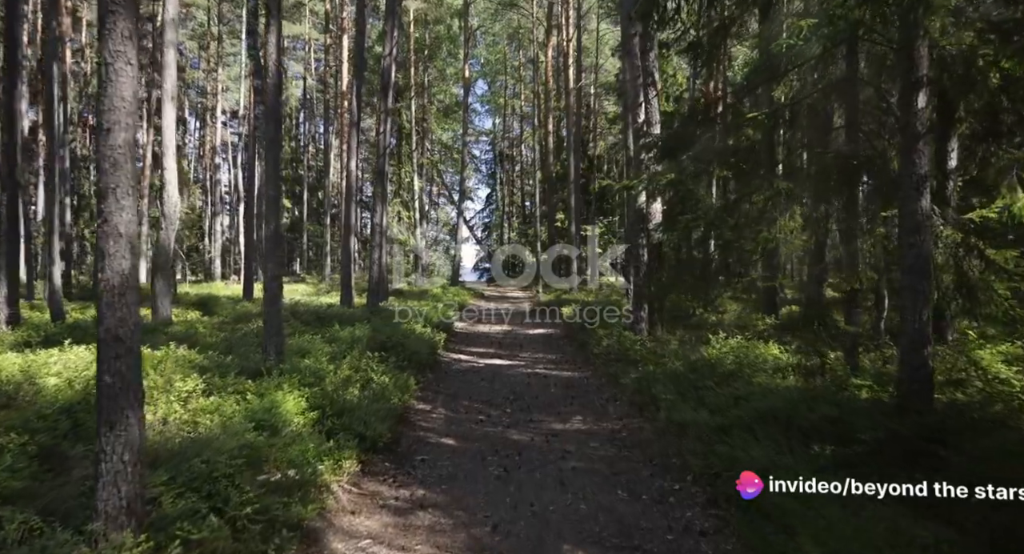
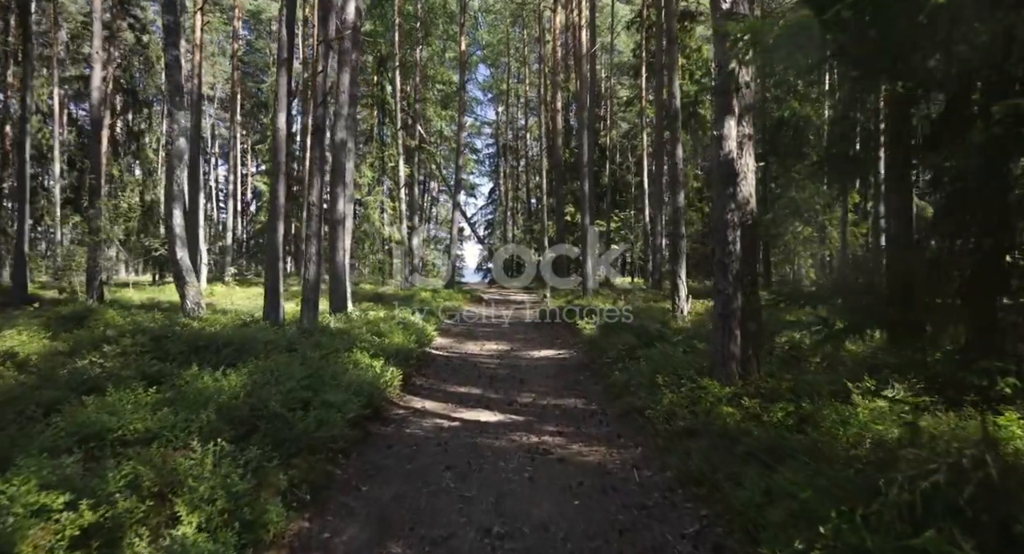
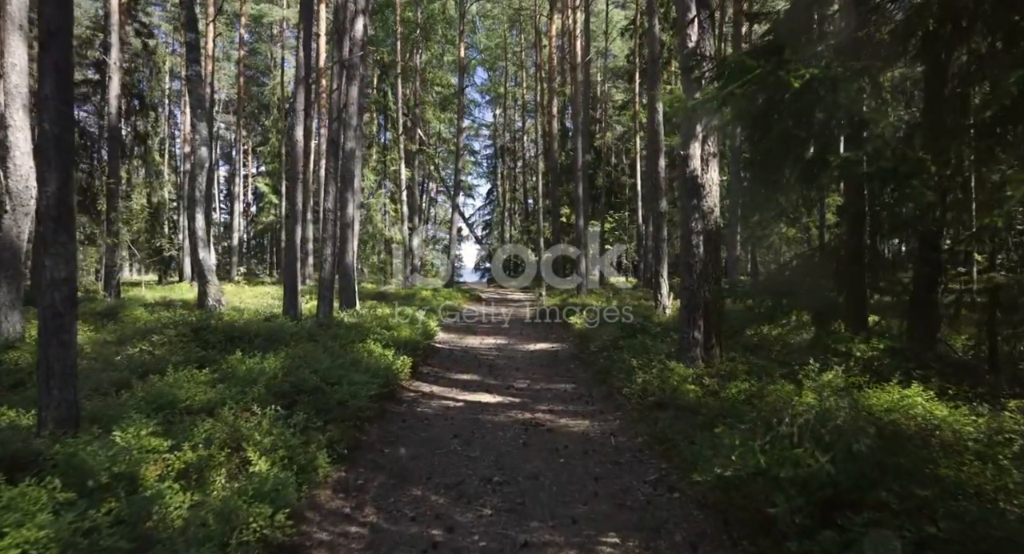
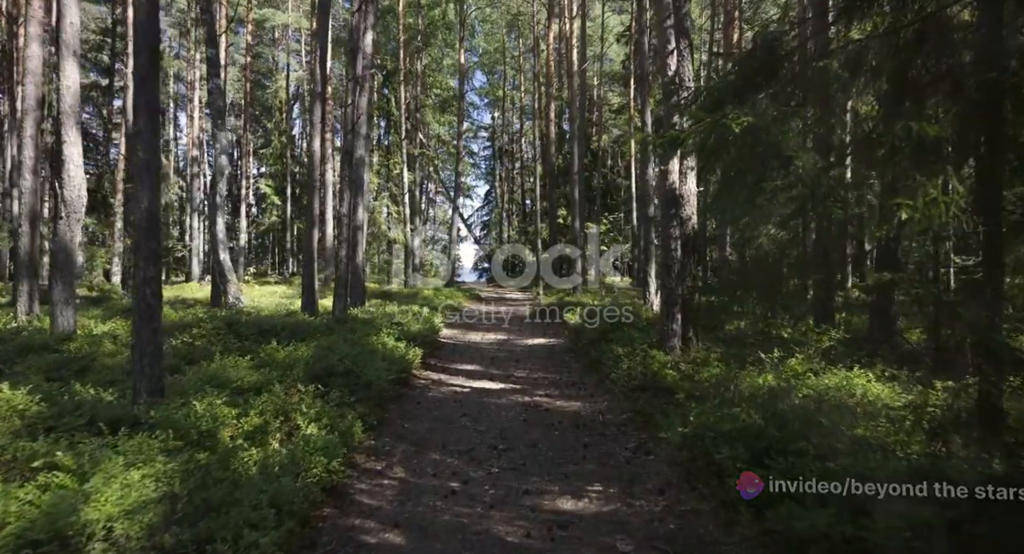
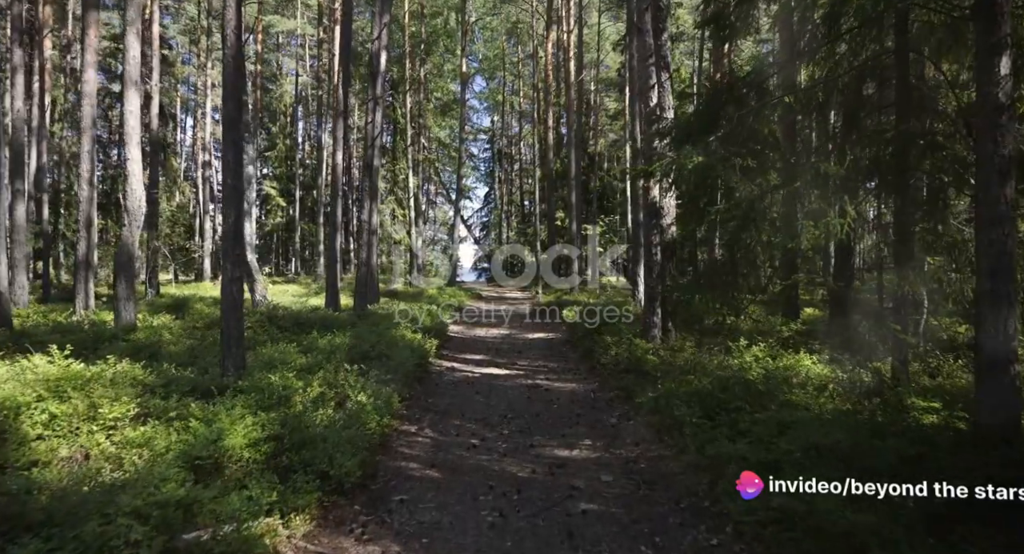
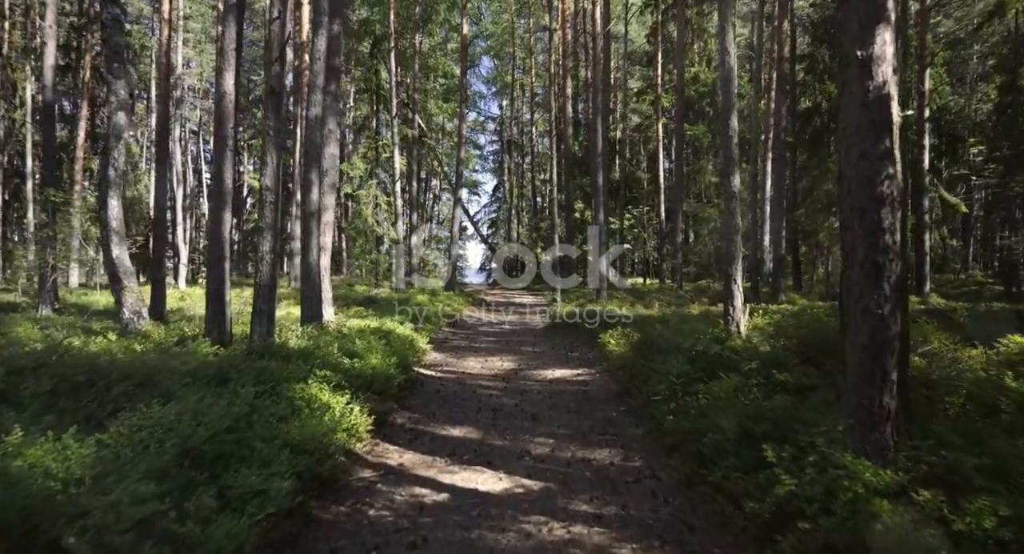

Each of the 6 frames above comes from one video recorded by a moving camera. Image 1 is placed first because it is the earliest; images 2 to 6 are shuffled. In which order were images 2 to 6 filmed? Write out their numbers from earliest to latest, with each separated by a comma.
5, 4, 3, 2, 6
